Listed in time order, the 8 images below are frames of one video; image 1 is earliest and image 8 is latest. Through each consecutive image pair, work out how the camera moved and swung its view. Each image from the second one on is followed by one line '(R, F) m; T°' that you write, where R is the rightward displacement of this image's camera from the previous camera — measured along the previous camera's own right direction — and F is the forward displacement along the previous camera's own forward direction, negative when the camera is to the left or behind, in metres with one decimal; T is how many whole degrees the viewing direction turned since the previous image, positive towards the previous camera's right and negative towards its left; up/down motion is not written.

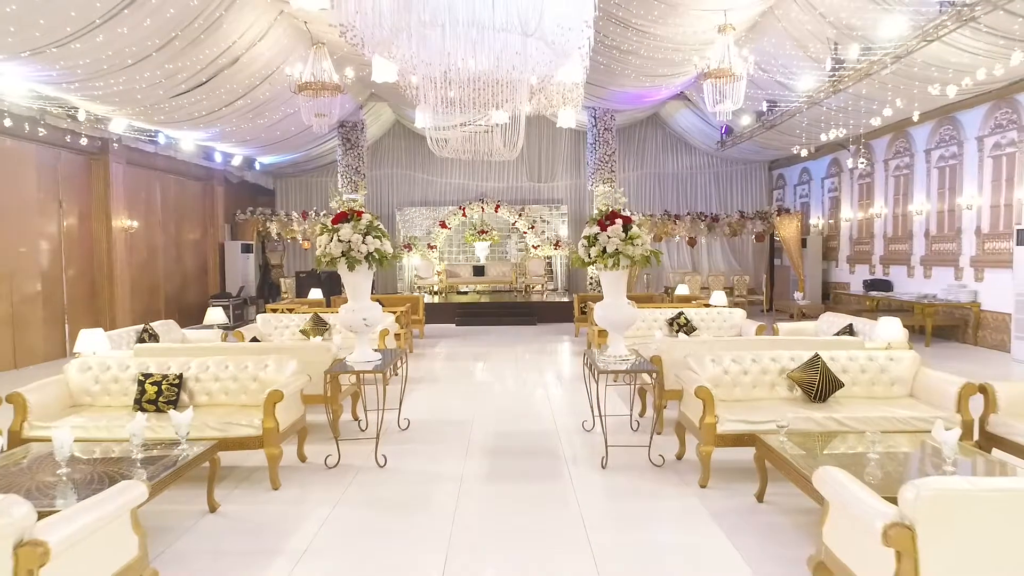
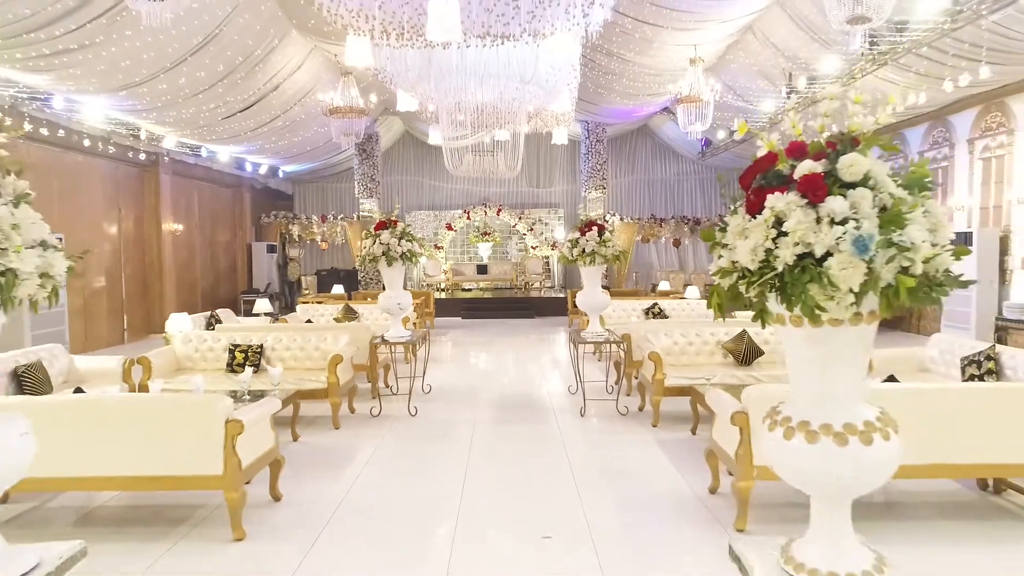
(0.0, -1.4) m; 0°
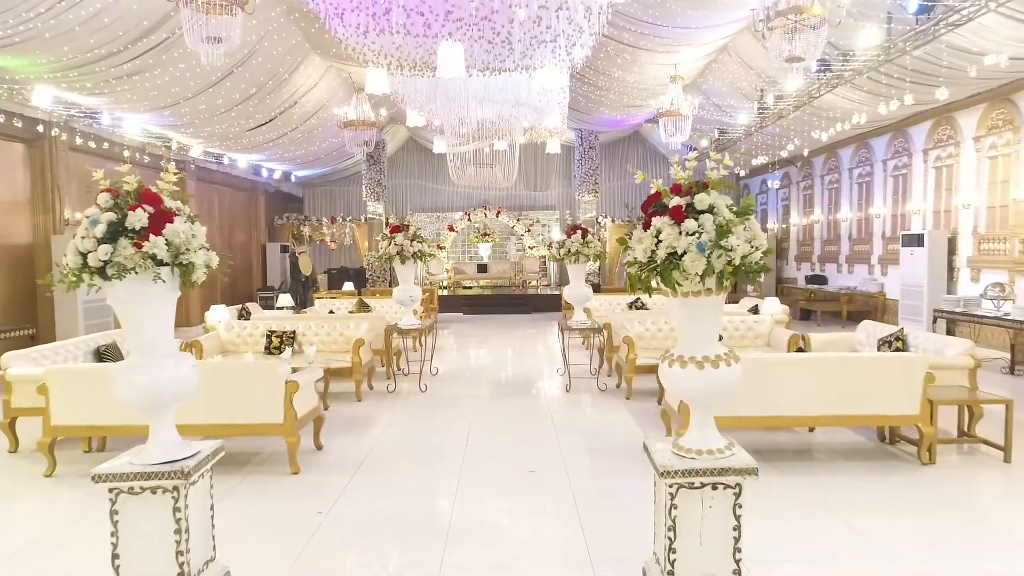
(0.0, -1.0) m; 0°
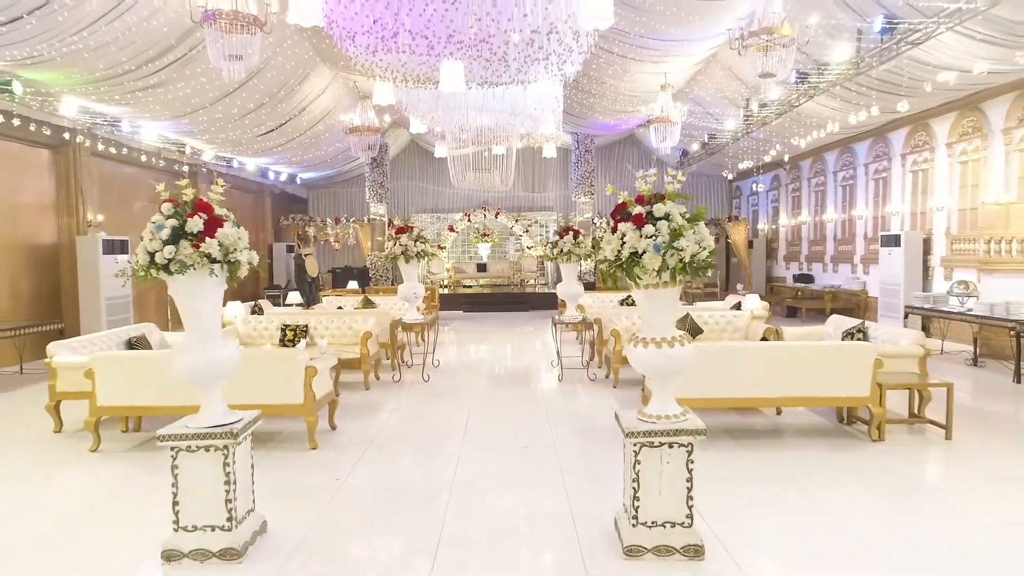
(0.0, -0.5) m; 0°
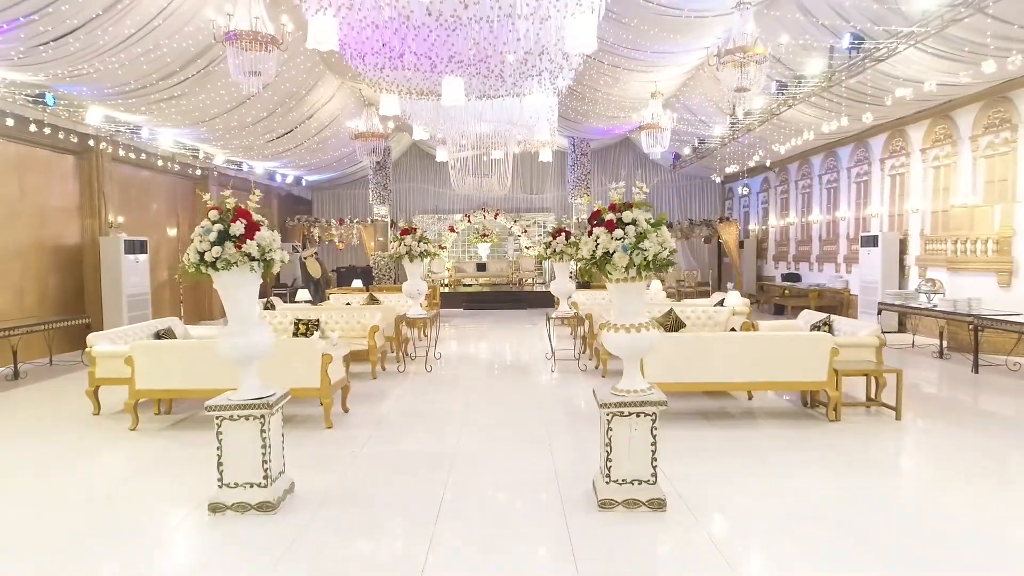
(0.0, -0.6) m; 0°
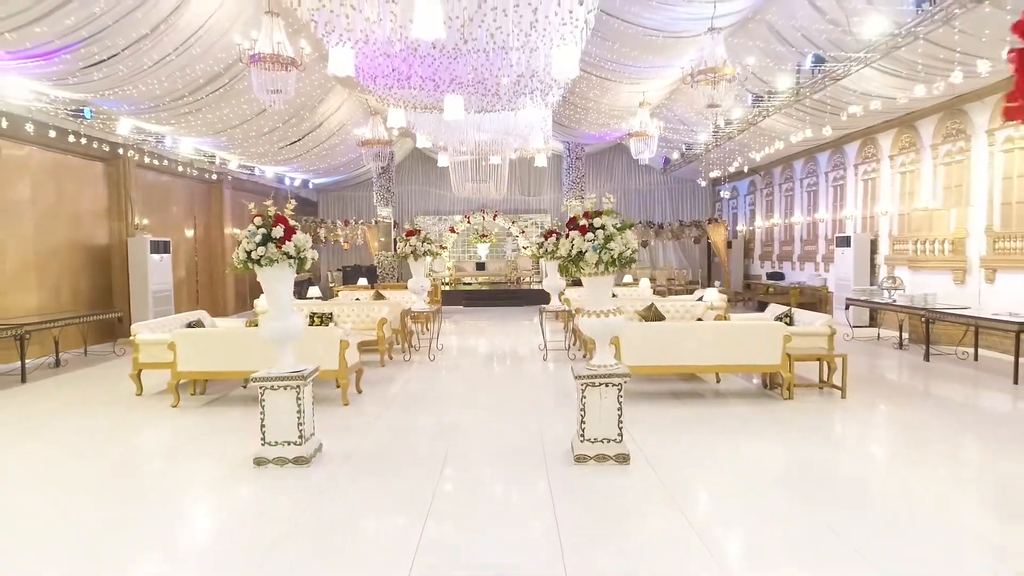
(+0.1, -0.8) m; 0°
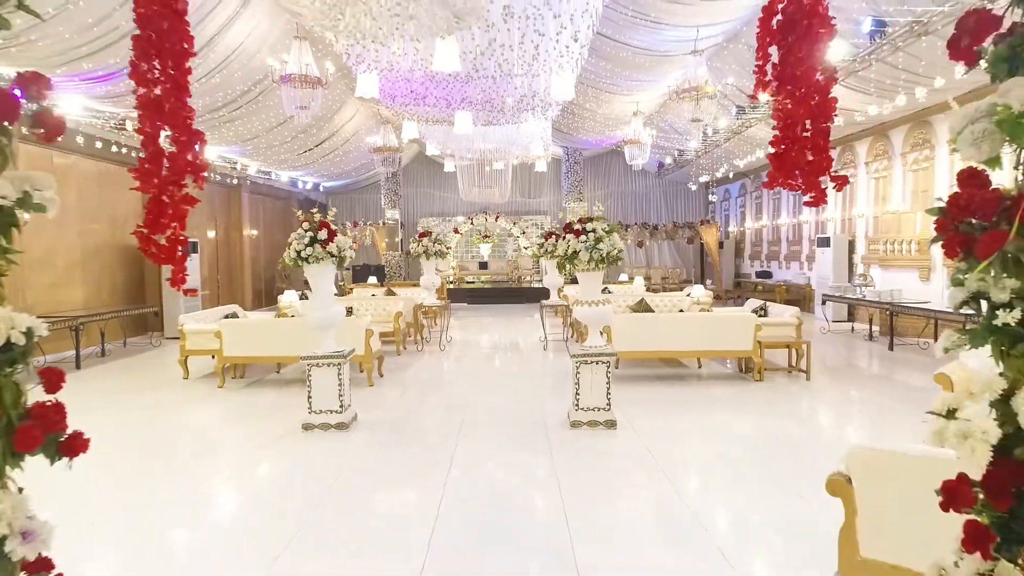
(0.0, -0.9) m; 0°
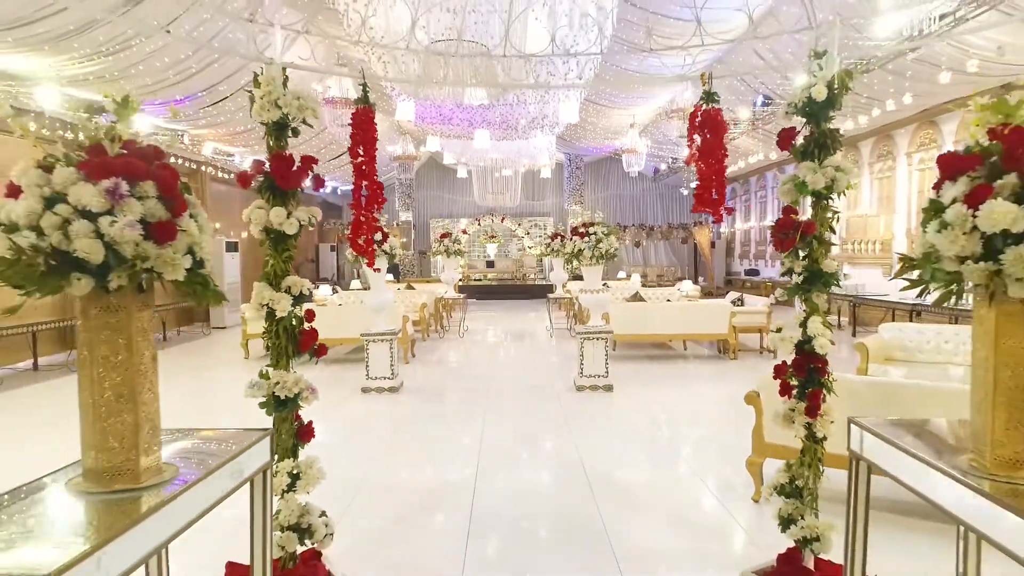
(-0.2, -1.3) m; 0°
